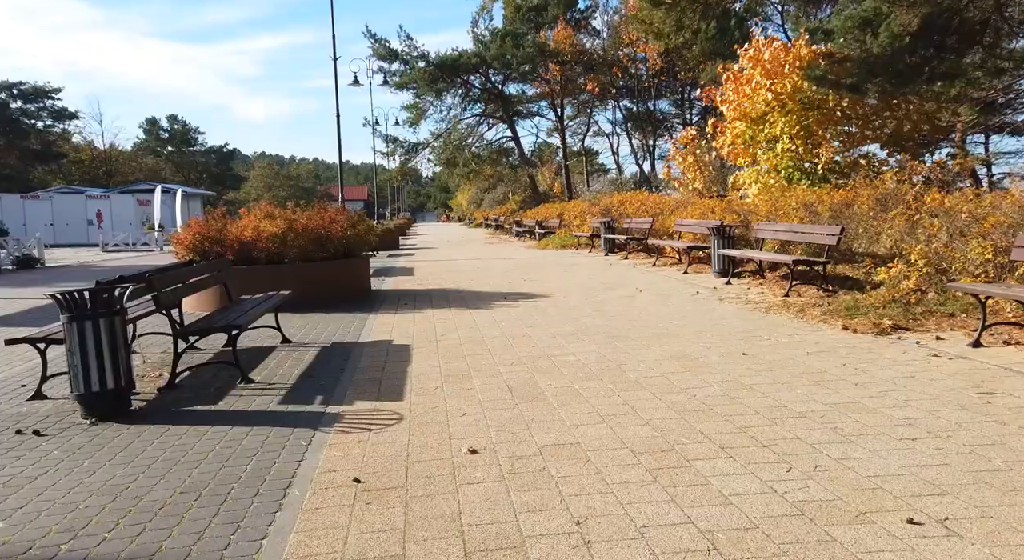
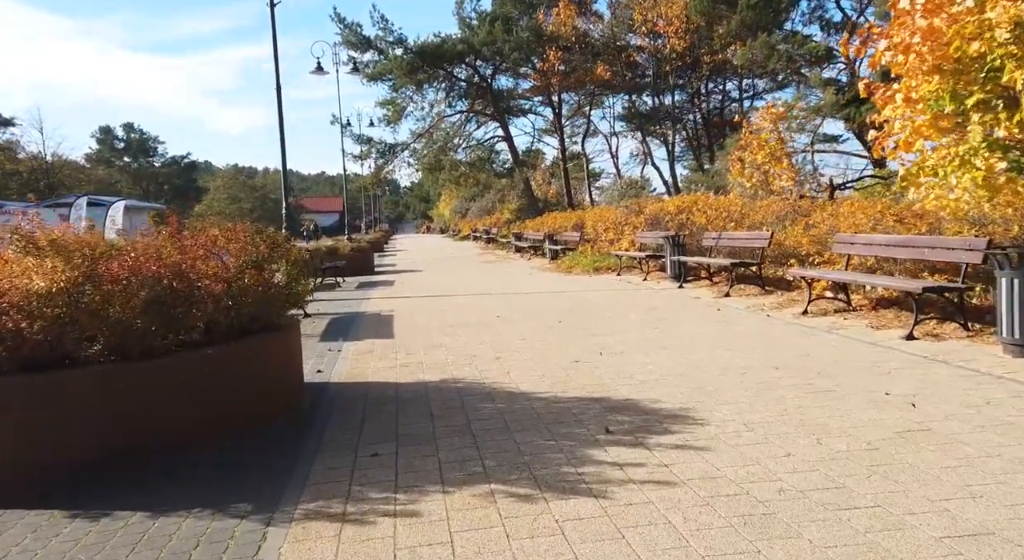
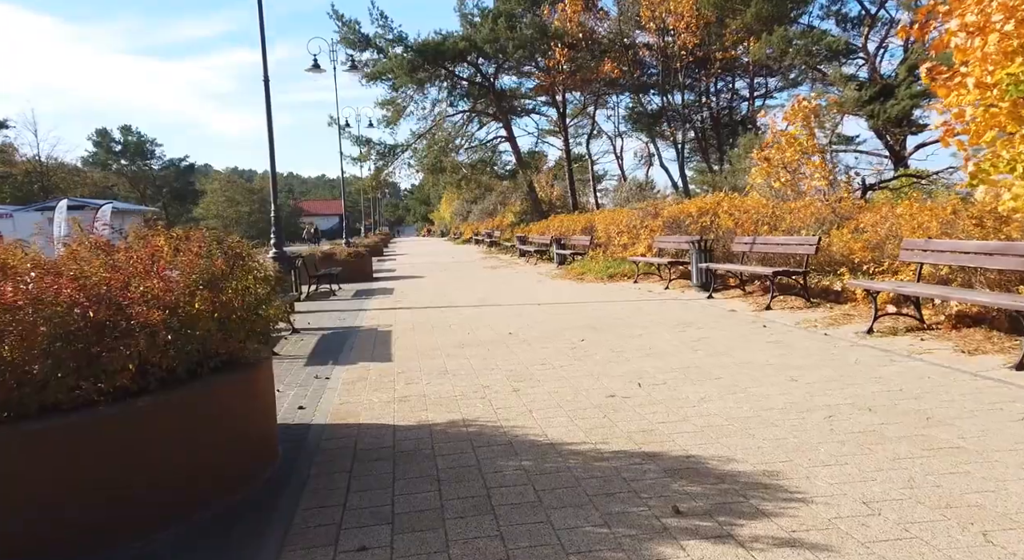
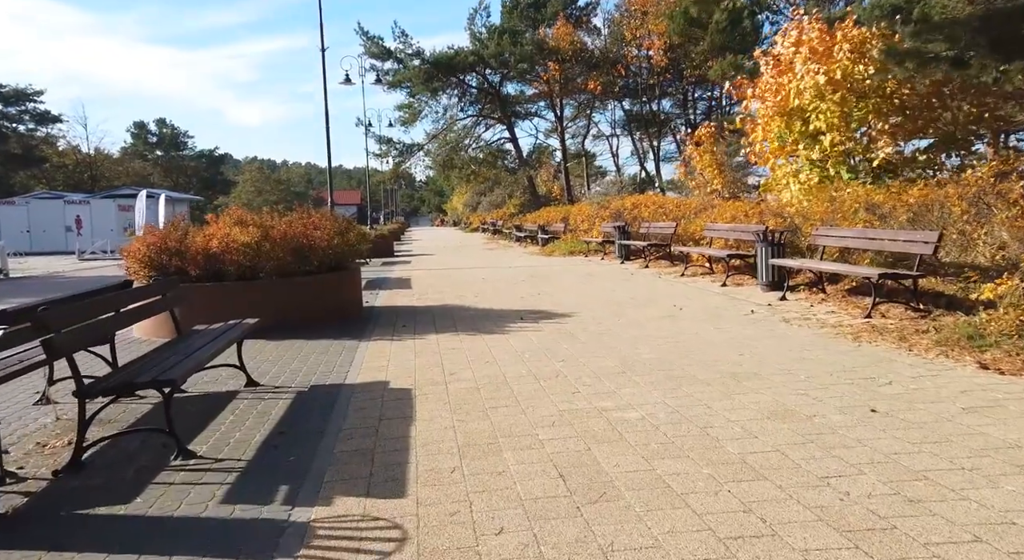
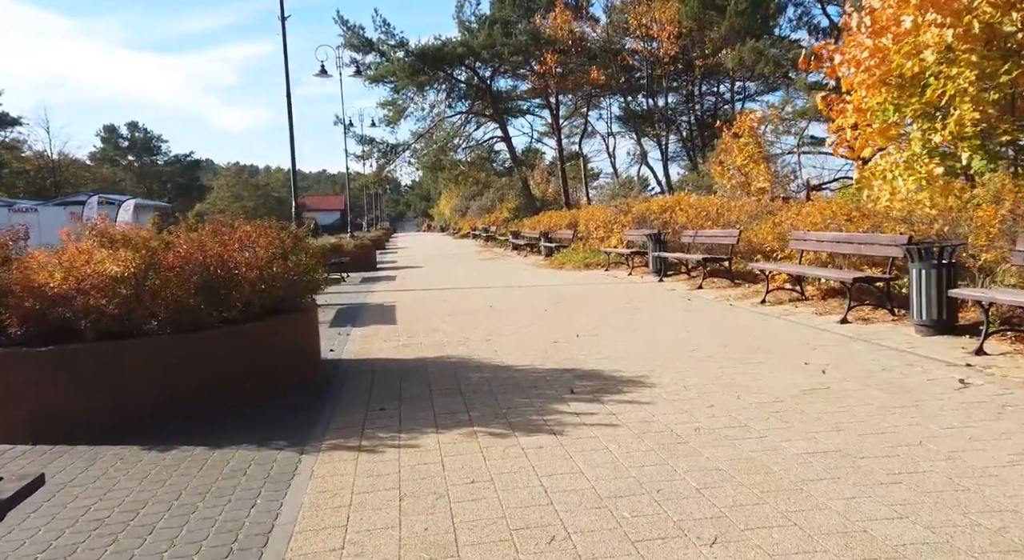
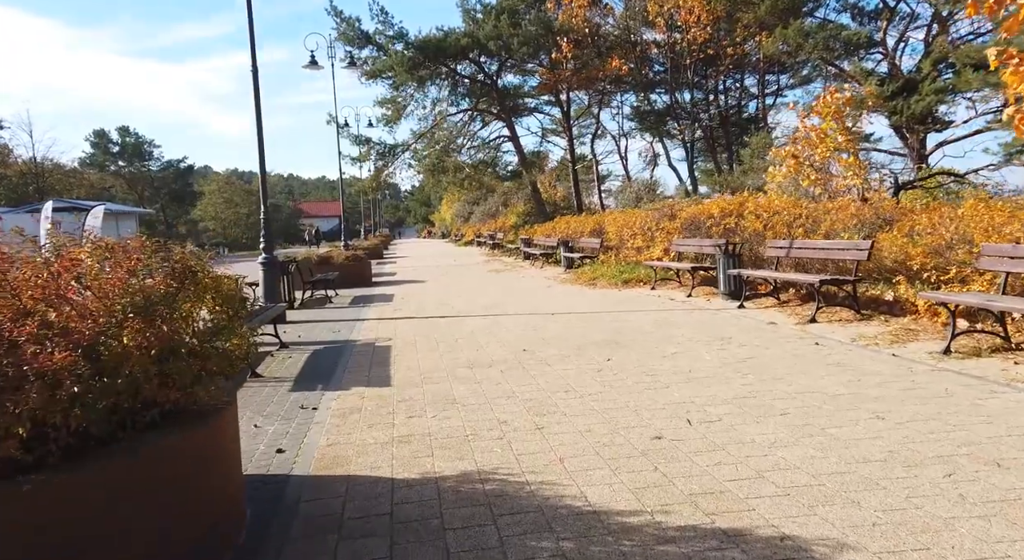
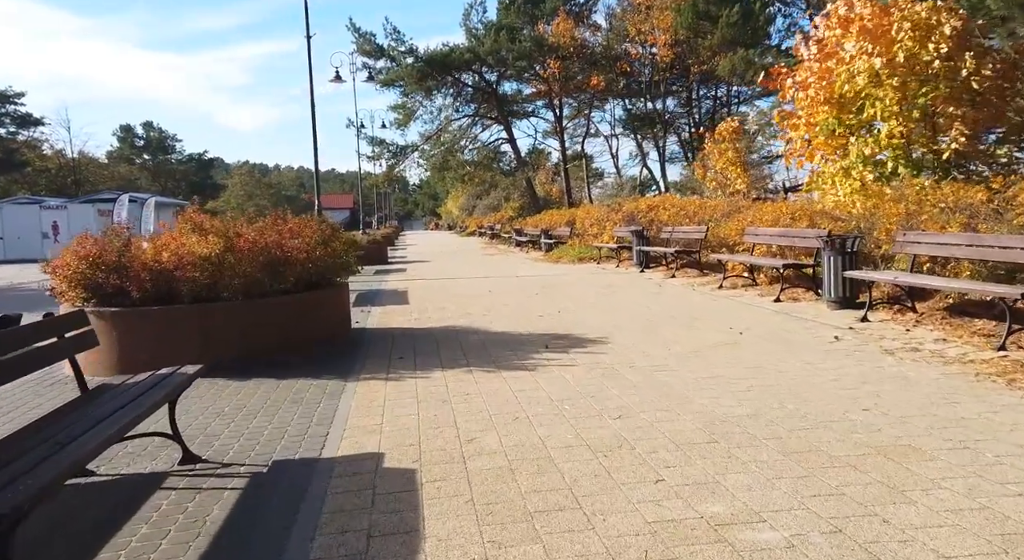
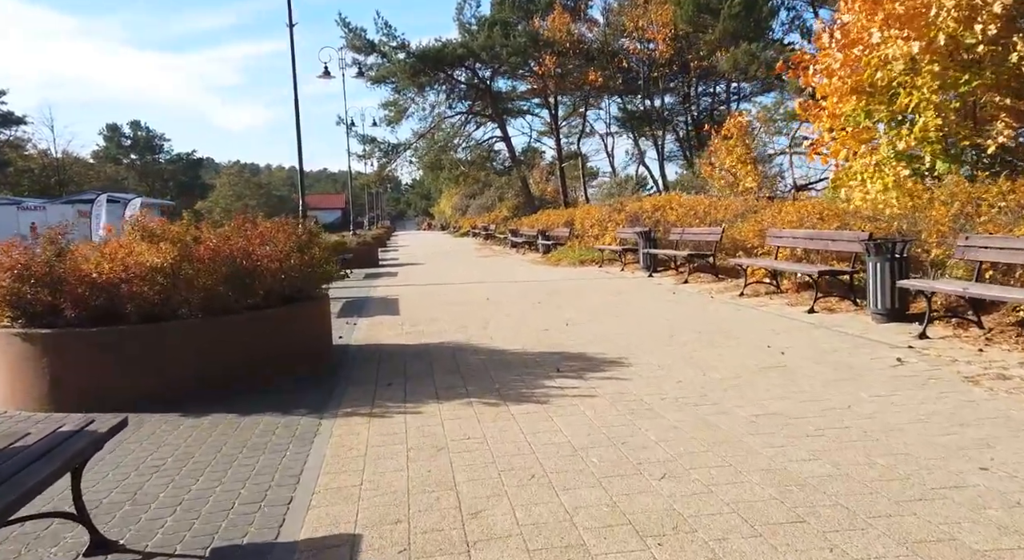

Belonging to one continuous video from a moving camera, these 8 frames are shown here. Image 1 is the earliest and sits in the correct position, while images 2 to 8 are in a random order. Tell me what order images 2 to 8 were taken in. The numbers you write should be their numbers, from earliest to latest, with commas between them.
4, 7, 8, 5, 2, 3, 6
